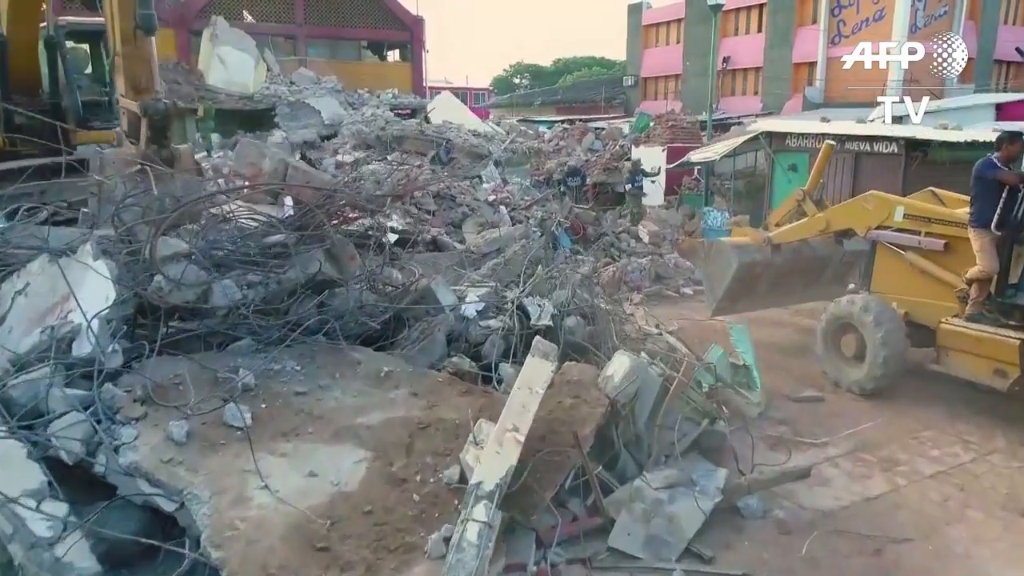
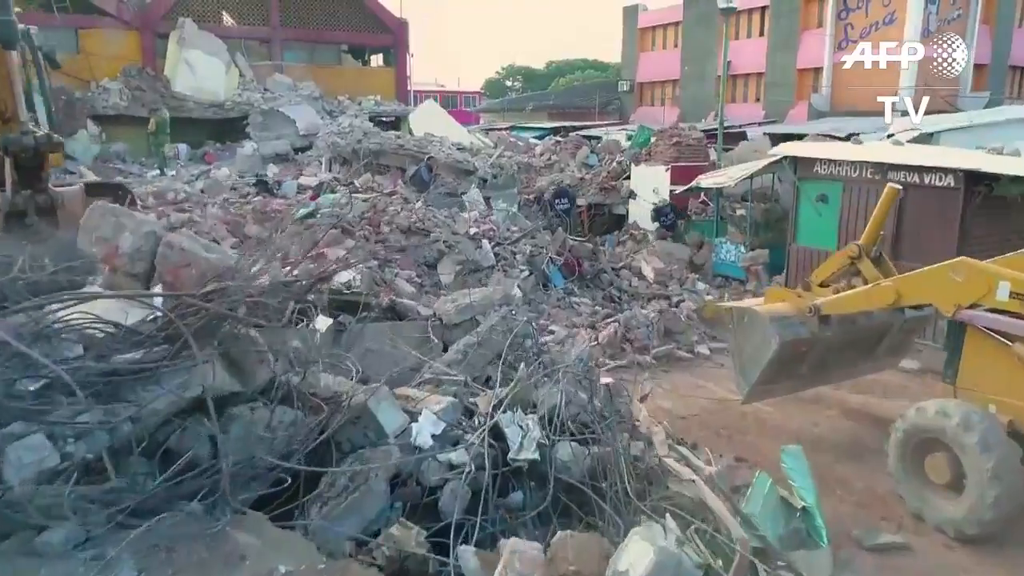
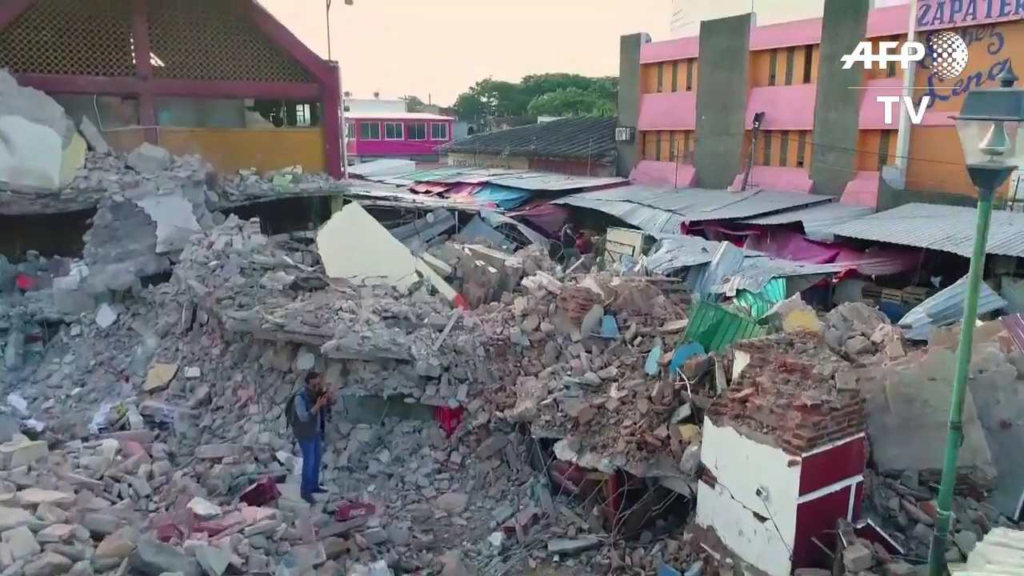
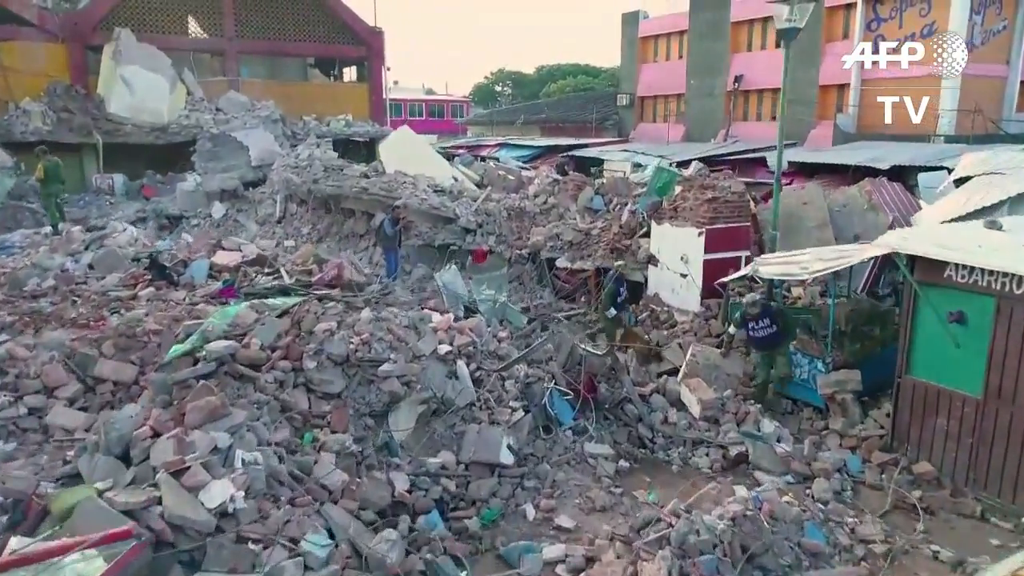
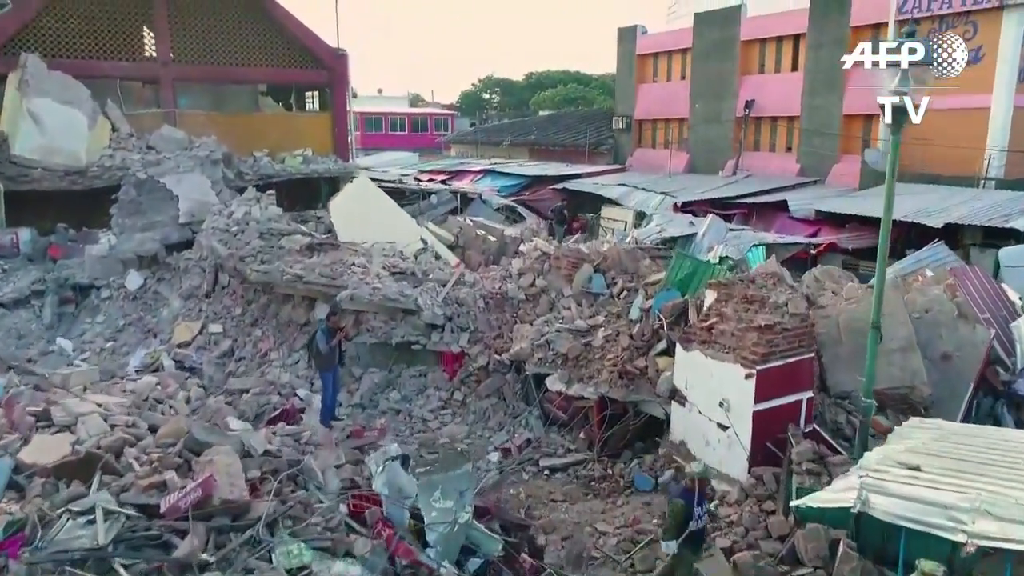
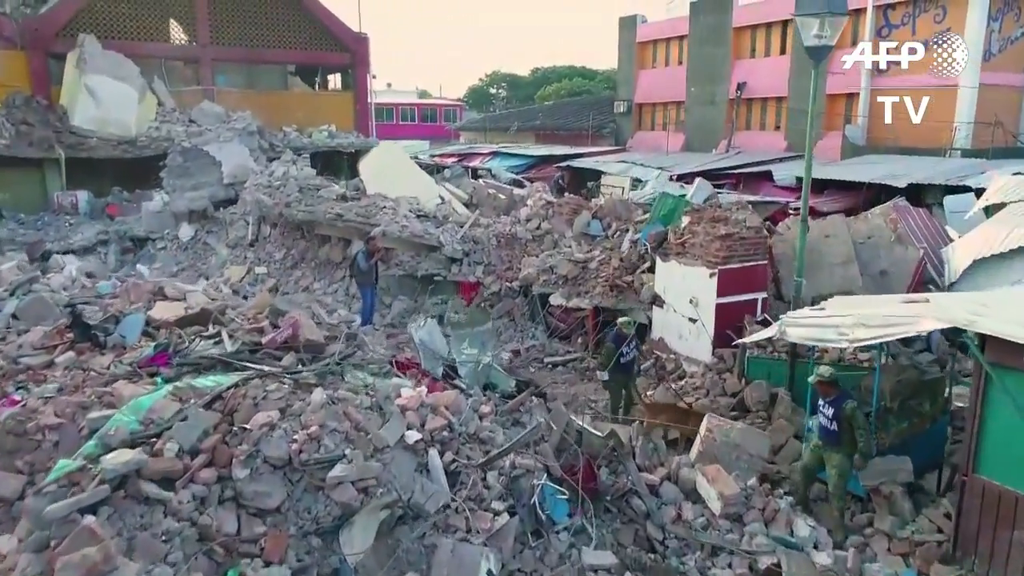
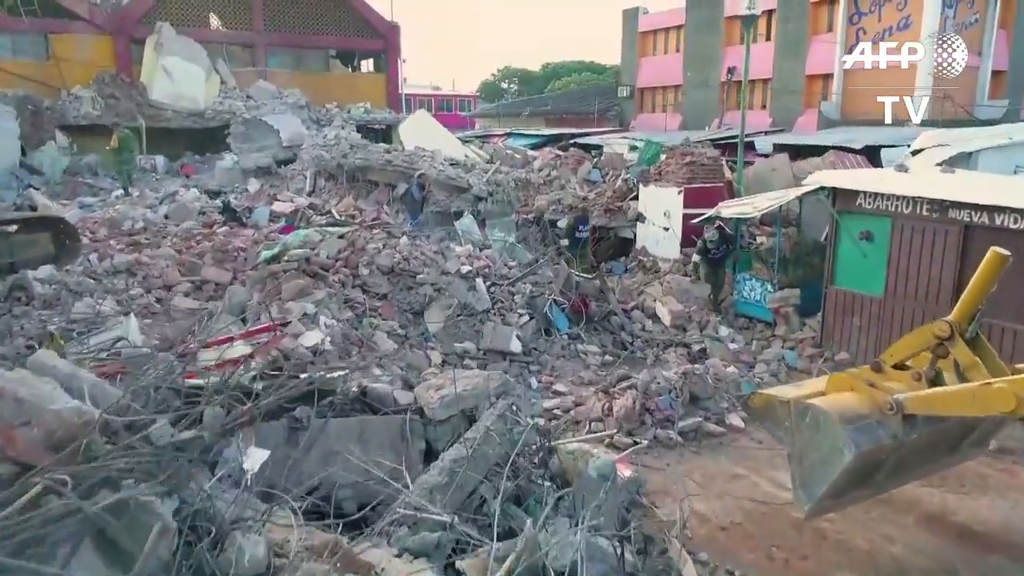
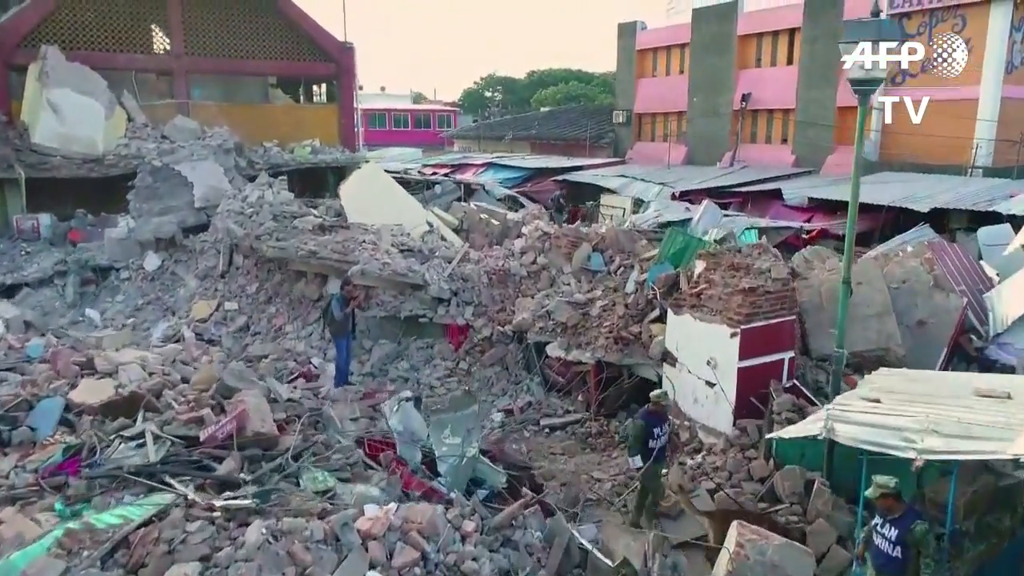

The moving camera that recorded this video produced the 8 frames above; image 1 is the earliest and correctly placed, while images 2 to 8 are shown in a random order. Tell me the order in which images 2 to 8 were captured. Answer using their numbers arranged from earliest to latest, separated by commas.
2, 7, 4, 6, 8, 5, 3
